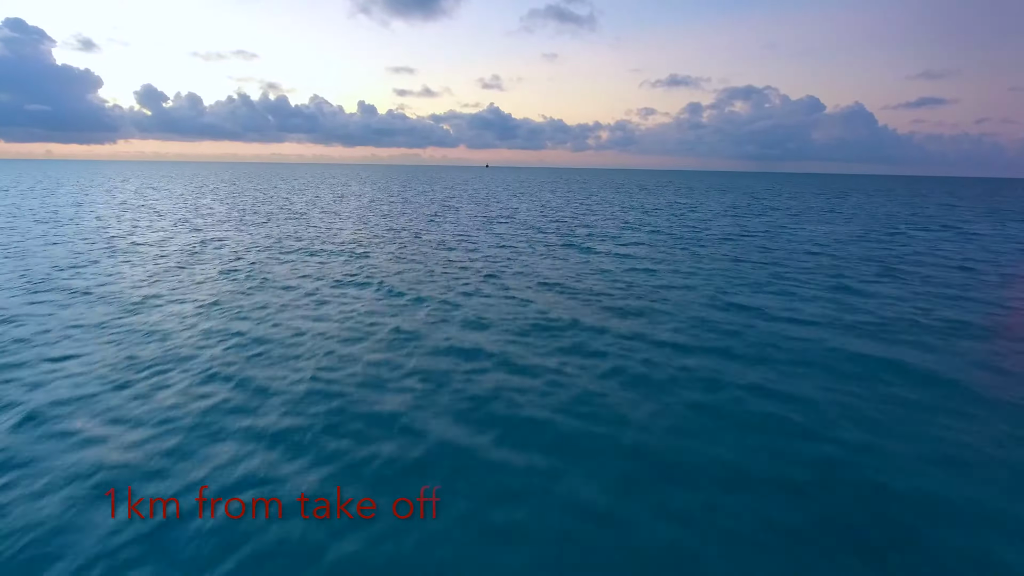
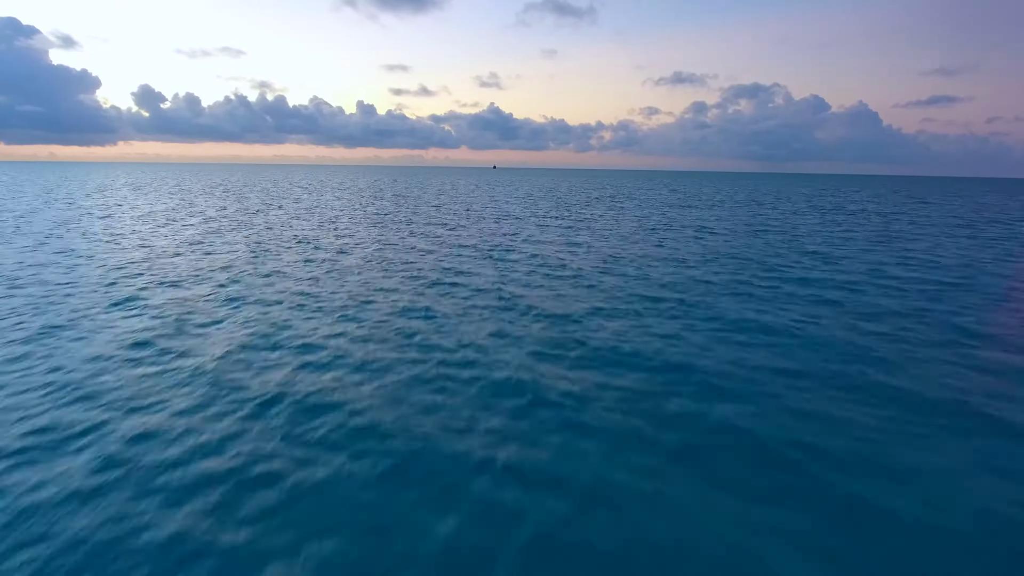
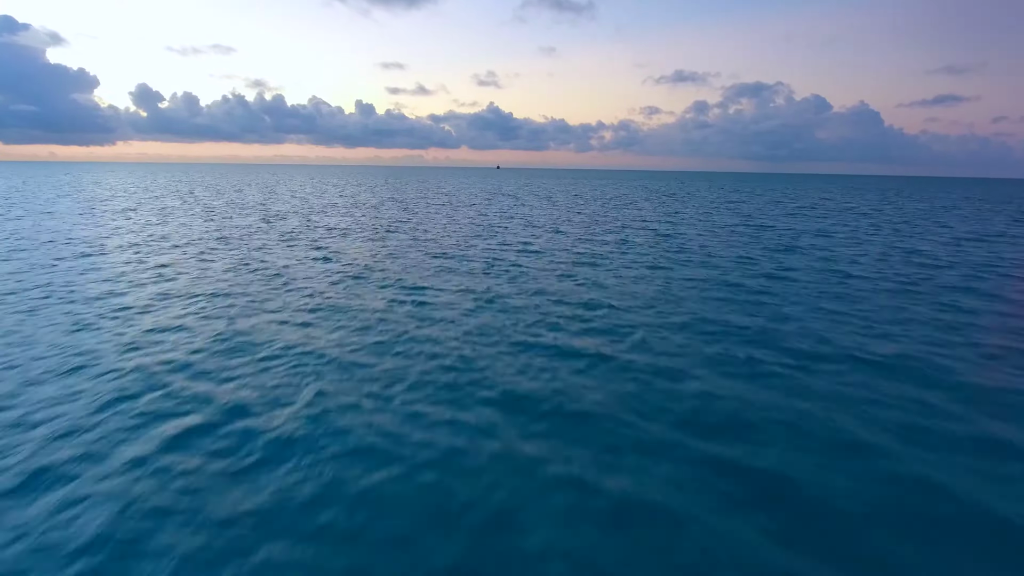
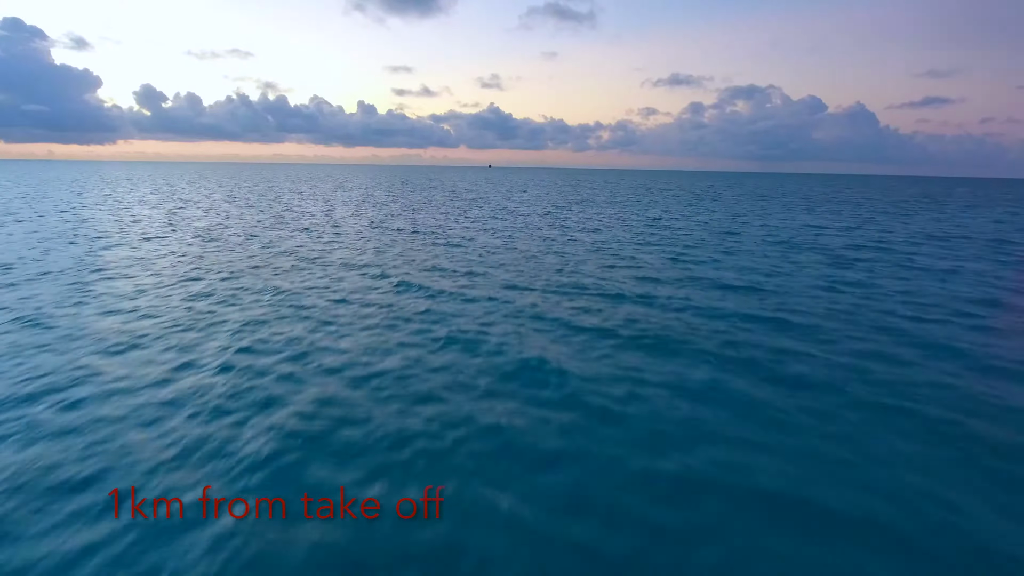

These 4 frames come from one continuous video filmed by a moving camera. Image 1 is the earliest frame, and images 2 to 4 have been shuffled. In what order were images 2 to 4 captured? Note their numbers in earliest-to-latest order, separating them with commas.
4, 2, 3
